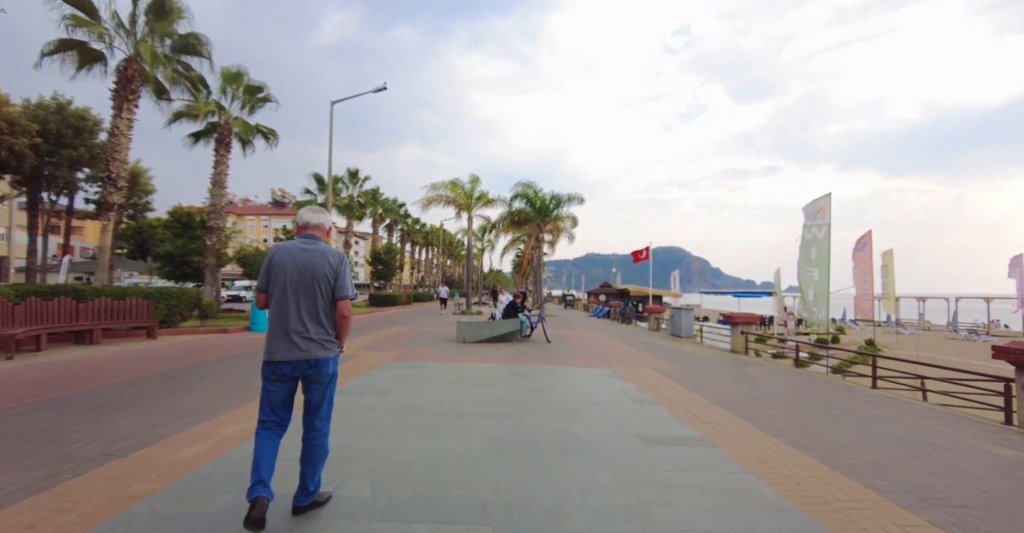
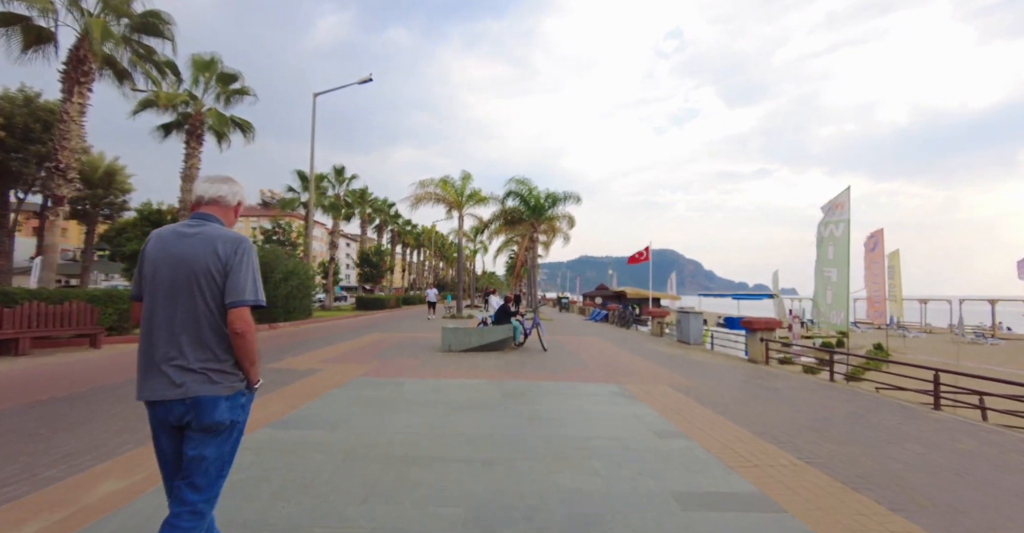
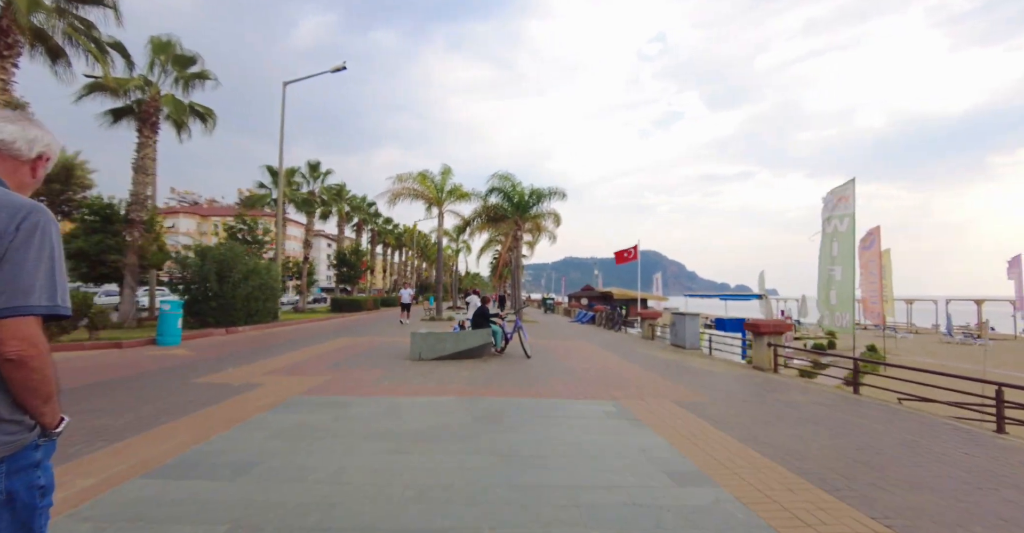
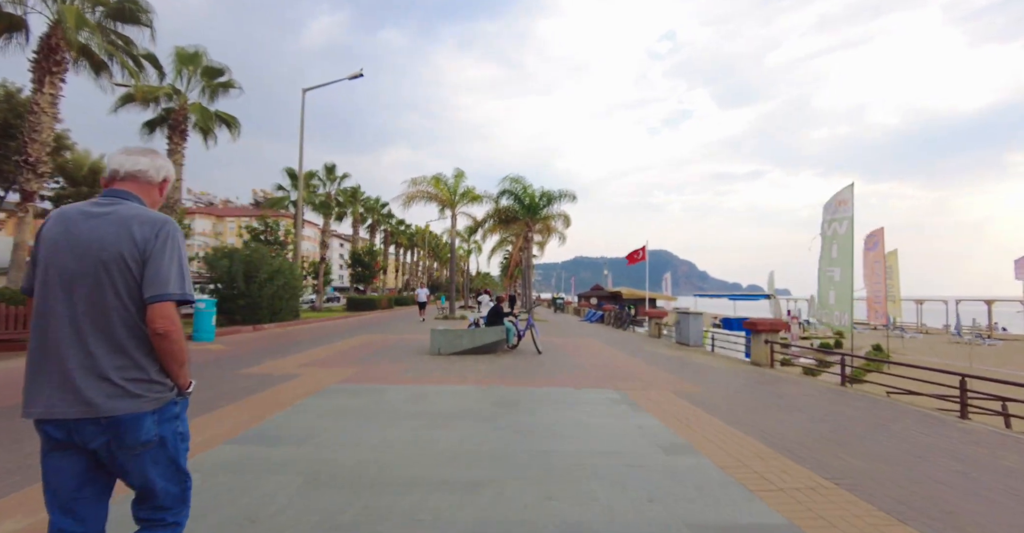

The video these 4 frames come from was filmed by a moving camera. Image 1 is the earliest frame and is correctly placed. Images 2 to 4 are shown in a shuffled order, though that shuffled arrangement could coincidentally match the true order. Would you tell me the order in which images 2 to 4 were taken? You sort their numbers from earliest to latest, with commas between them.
2, 4, 3
